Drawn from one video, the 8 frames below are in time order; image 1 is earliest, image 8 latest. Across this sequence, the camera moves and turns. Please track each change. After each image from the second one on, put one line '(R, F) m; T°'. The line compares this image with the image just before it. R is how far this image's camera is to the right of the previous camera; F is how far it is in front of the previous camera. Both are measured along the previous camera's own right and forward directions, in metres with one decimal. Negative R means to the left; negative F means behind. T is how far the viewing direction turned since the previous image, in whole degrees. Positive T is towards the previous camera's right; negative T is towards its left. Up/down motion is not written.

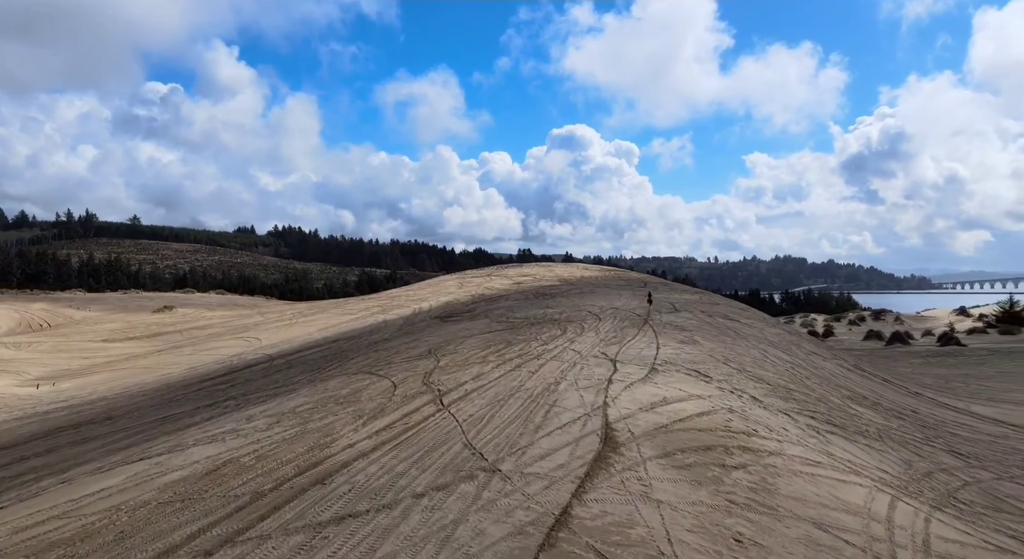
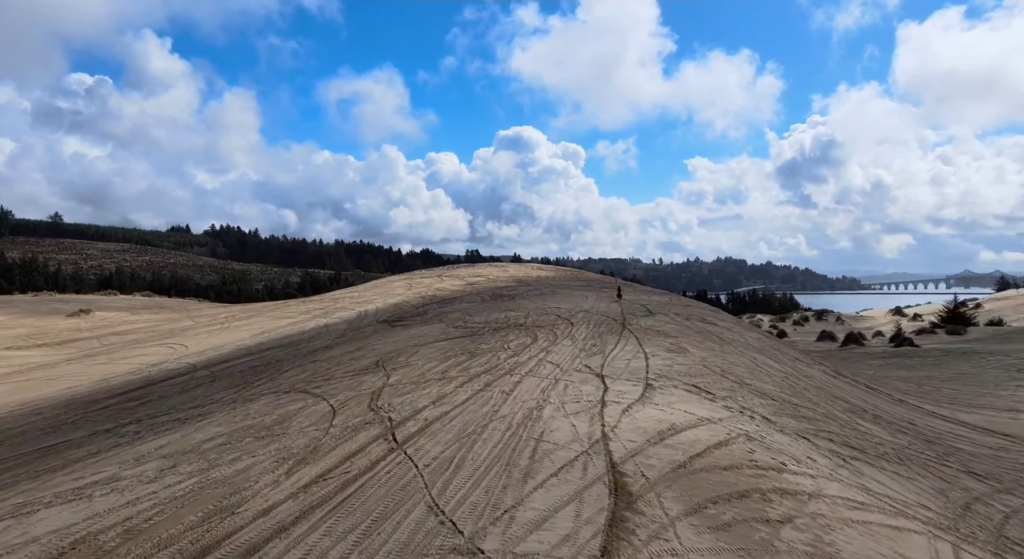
(-0.2, +1.5) m; +5°
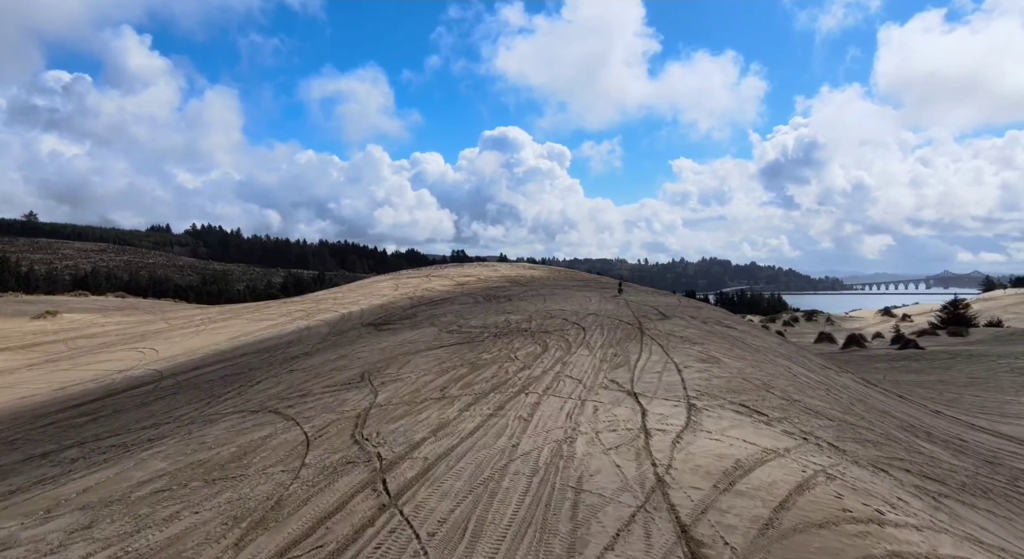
(-0.3, +1.3) m; +2°
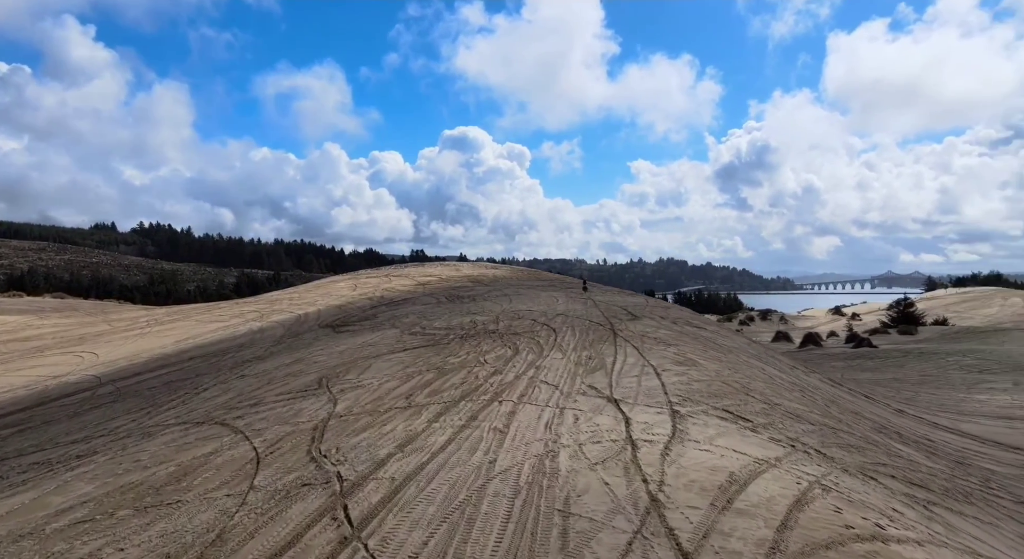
(-0.1, +0.4) m; +4°
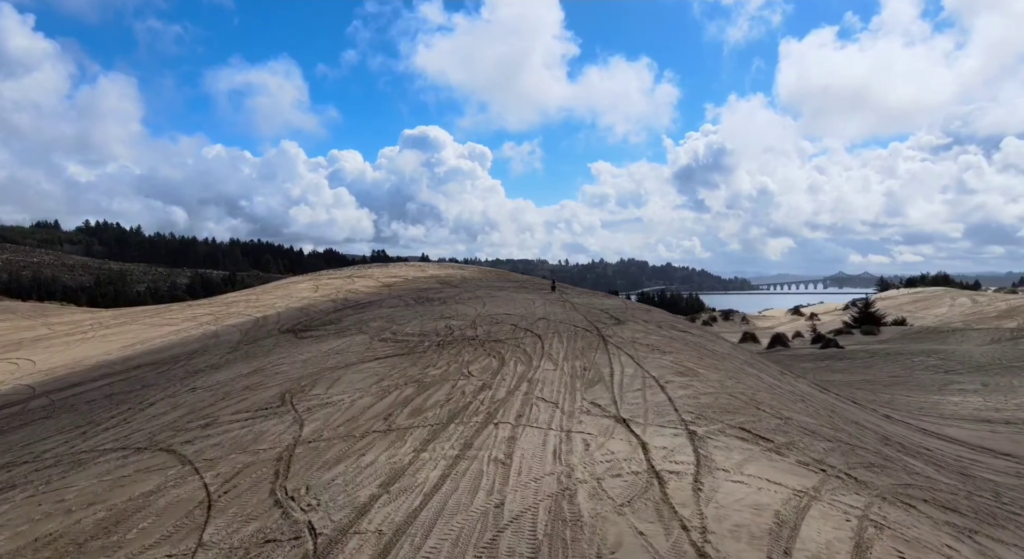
(-0.3, +0.7) m; +4°
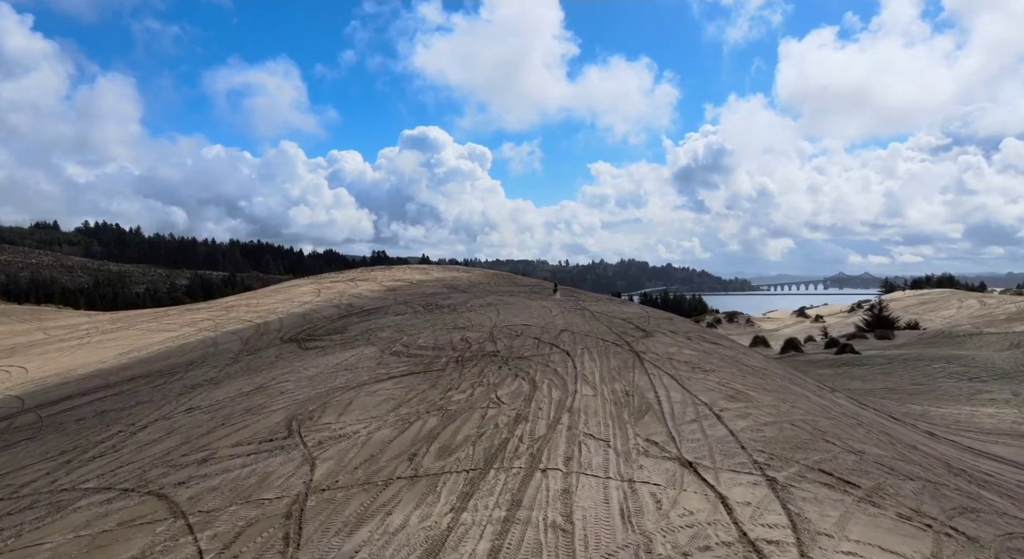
(-0.4, +0.7) m; 0°
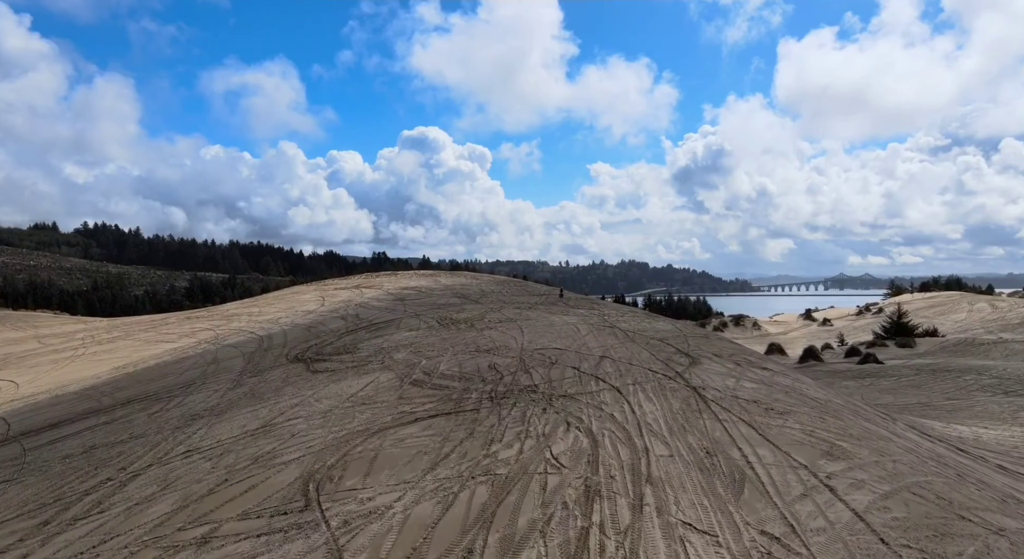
(-0.6, +1.0) m; 0°
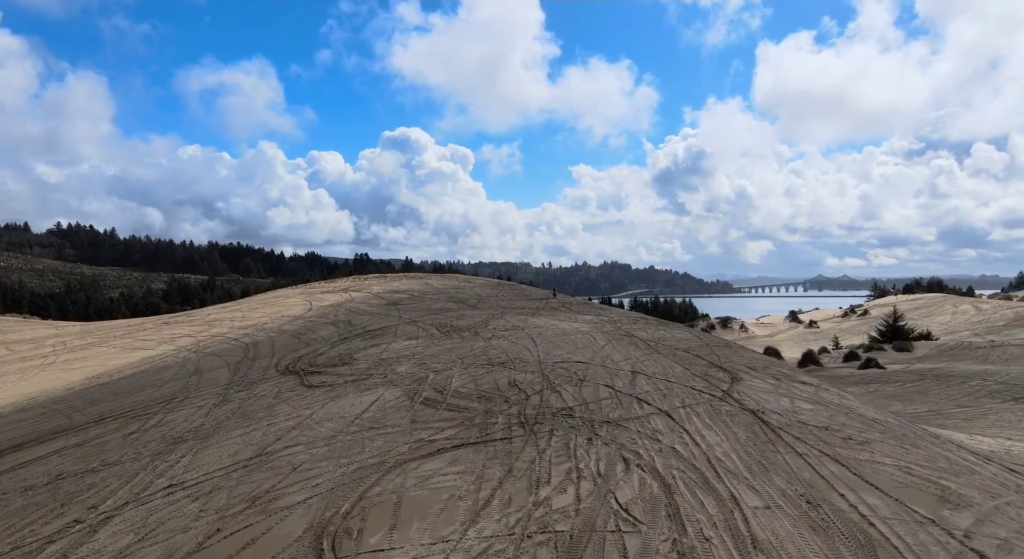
(-0.6, +1.0) m; +2°
